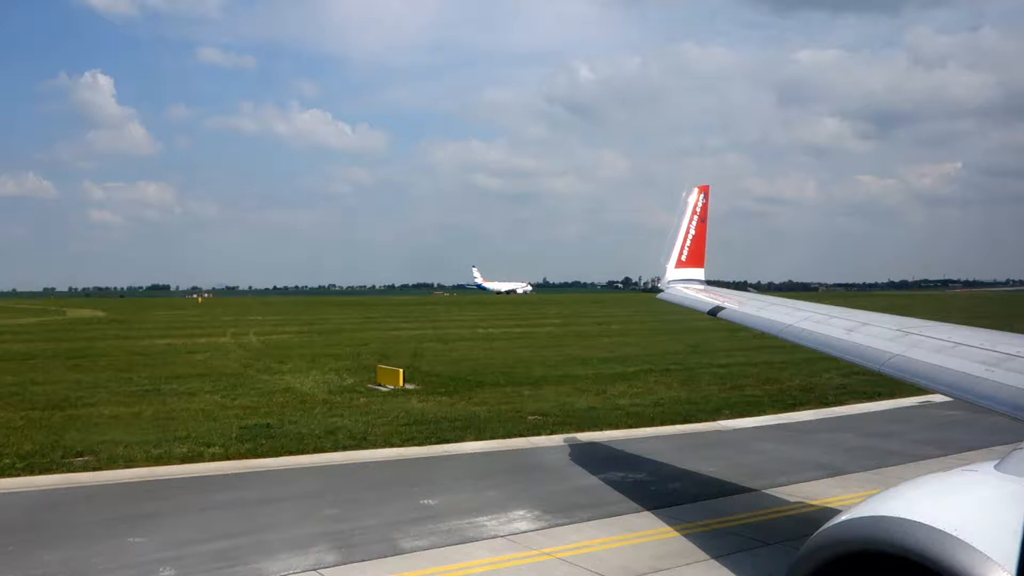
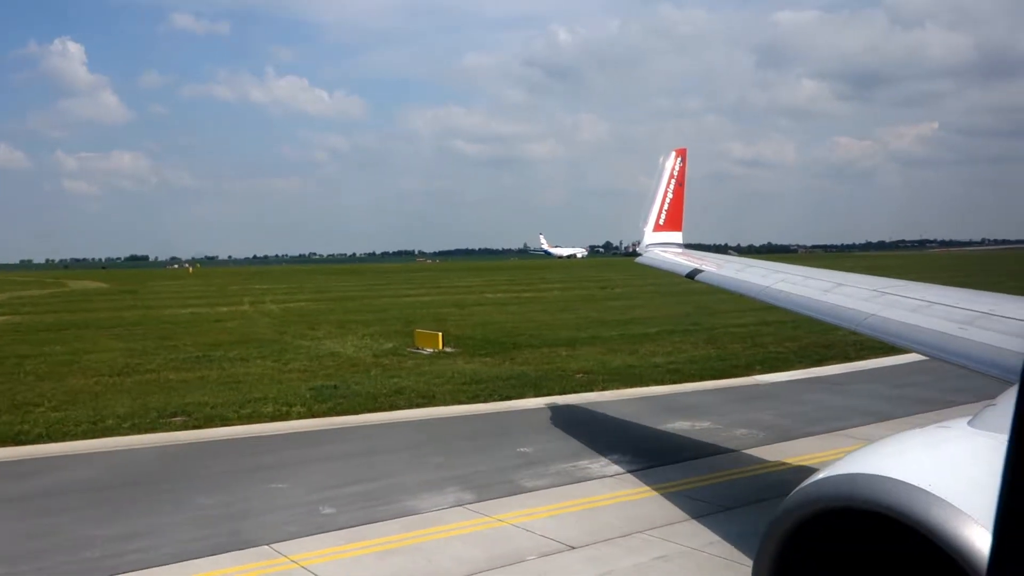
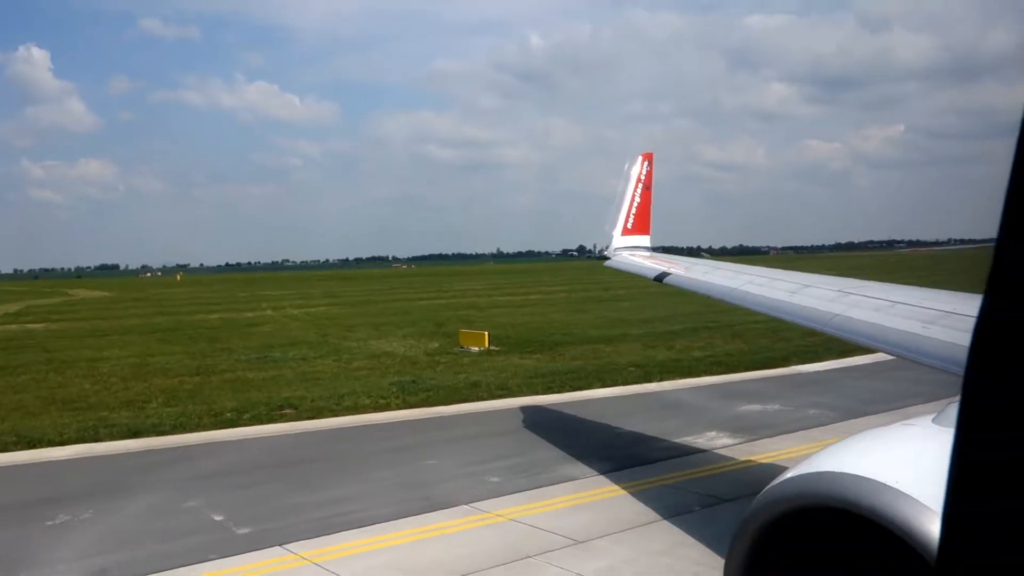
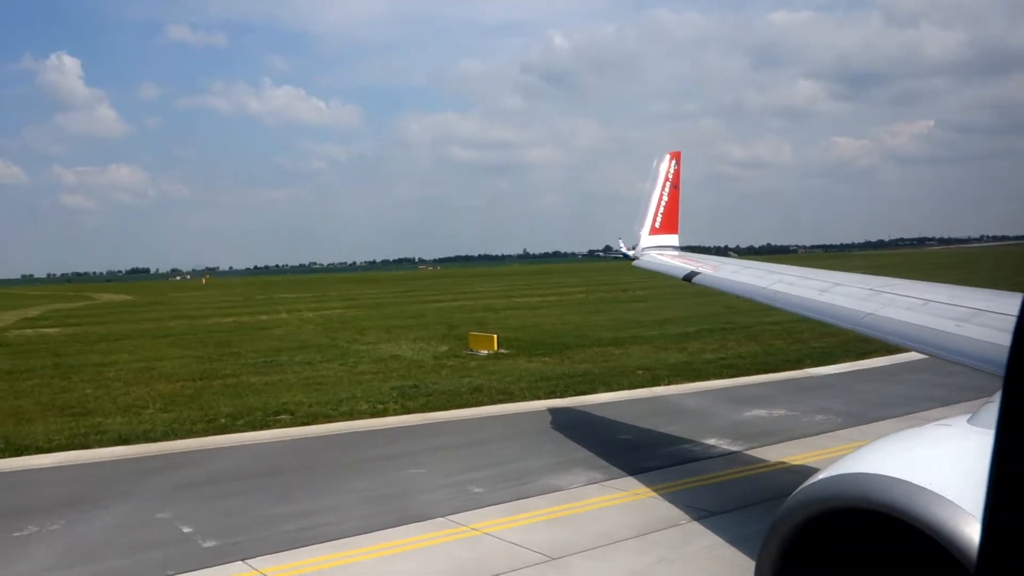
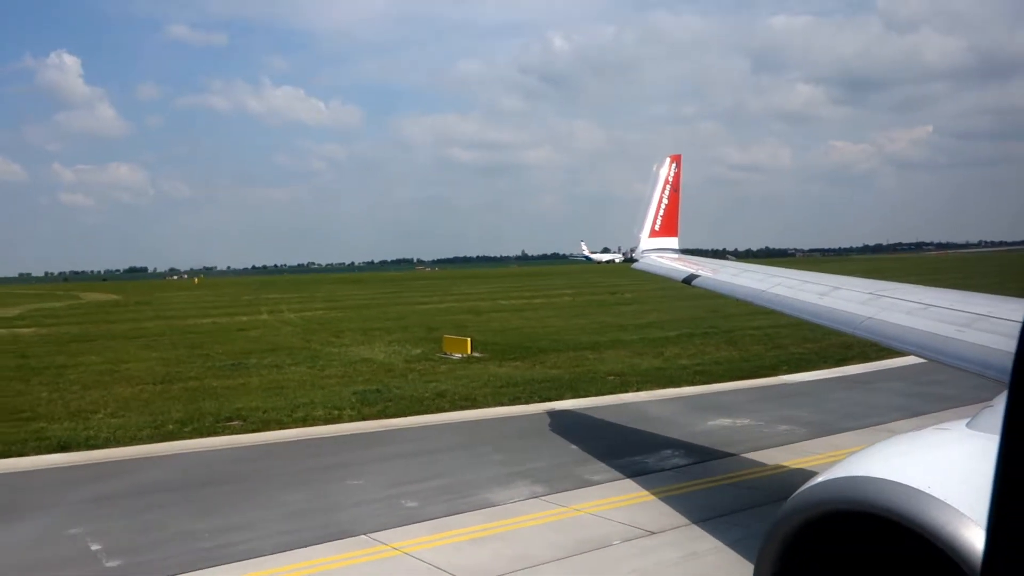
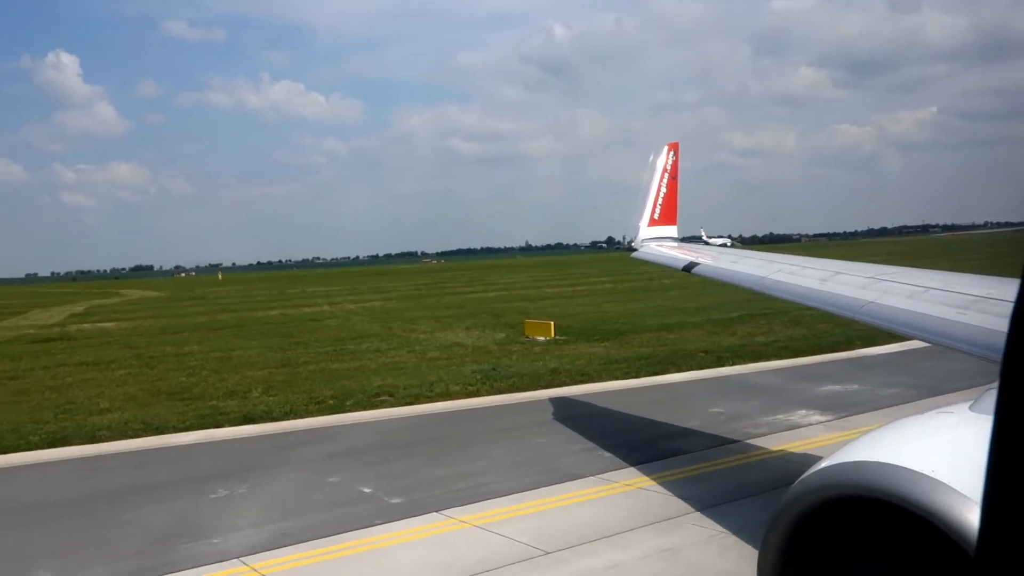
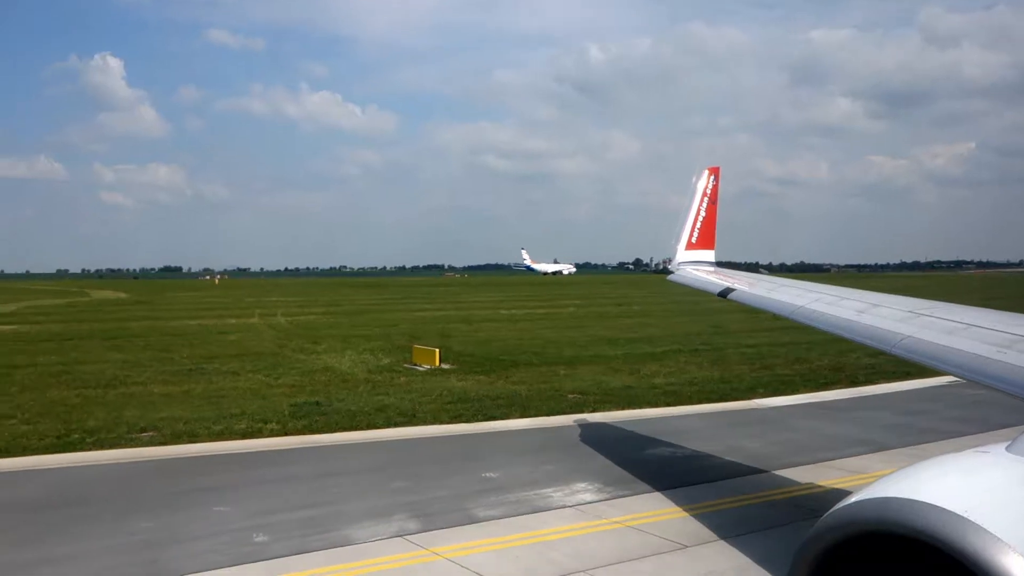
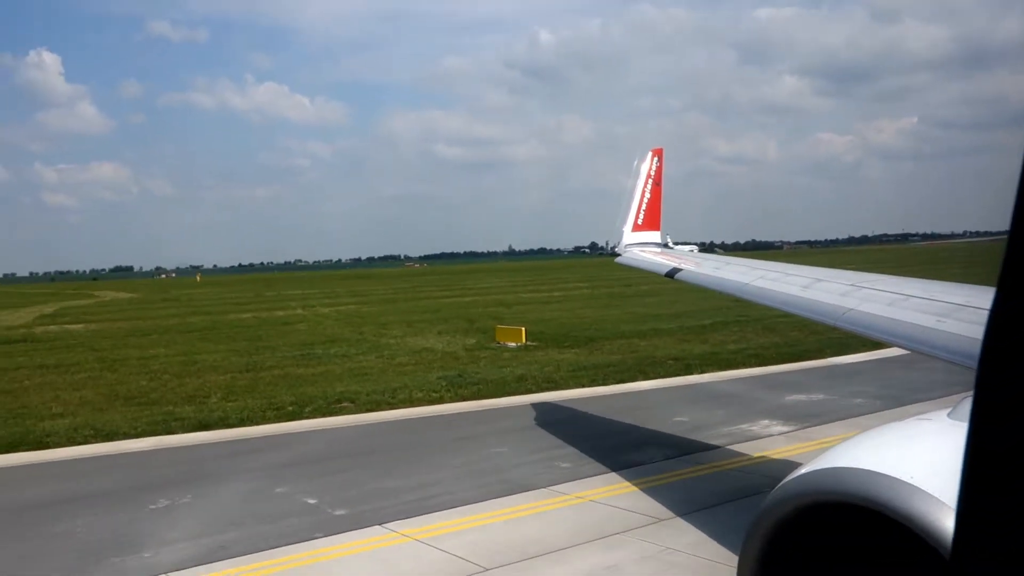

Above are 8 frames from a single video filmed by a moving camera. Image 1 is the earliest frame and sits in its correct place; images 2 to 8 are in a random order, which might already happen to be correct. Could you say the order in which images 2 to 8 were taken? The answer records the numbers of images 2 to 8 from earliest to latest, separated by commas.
7, 2, 5, 4, 3, 8, 6
